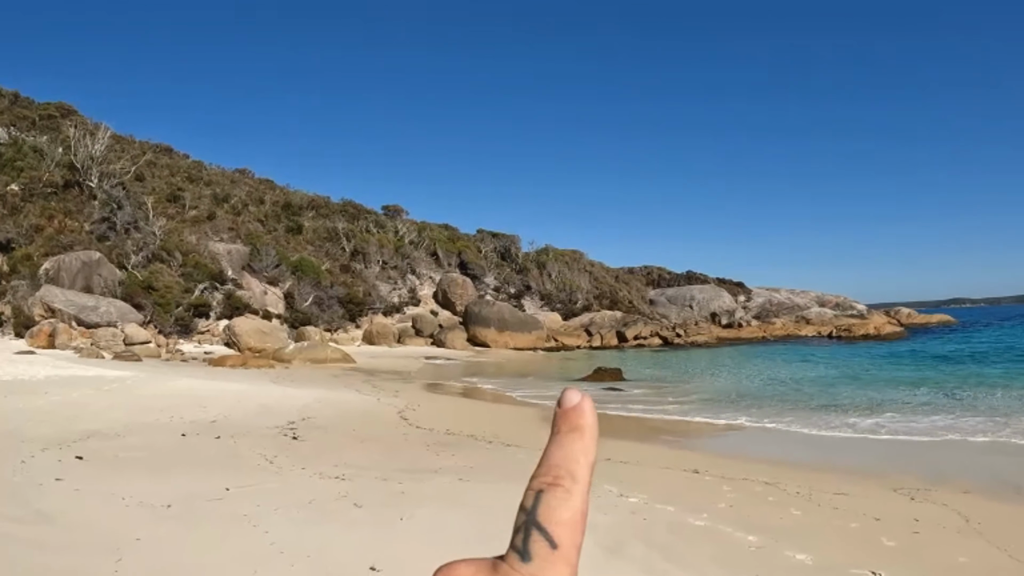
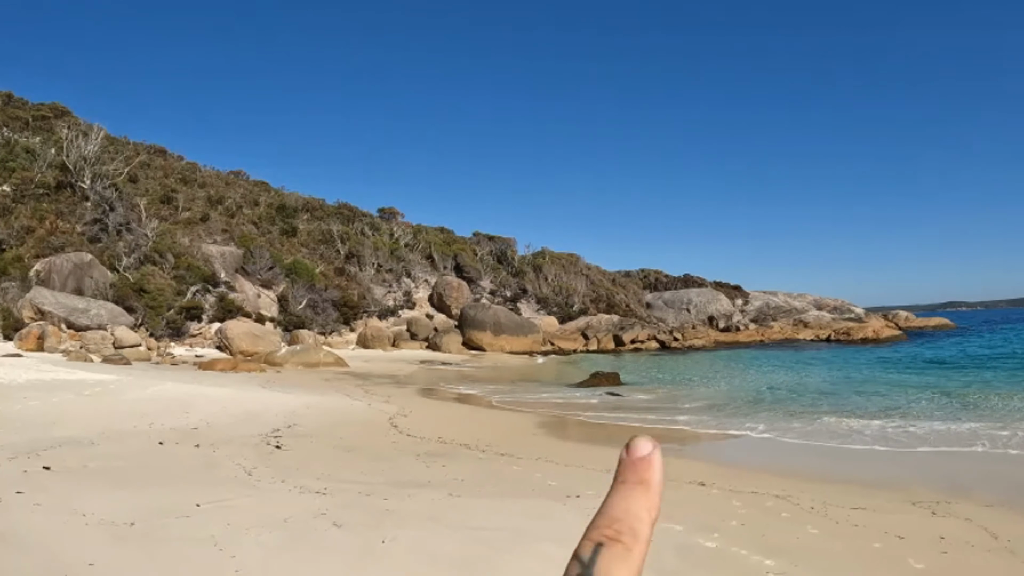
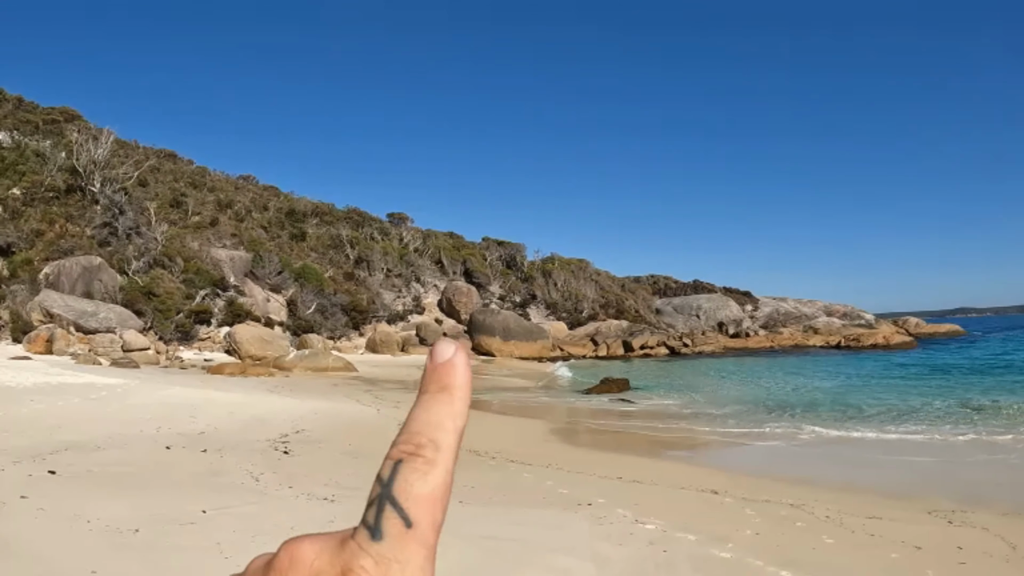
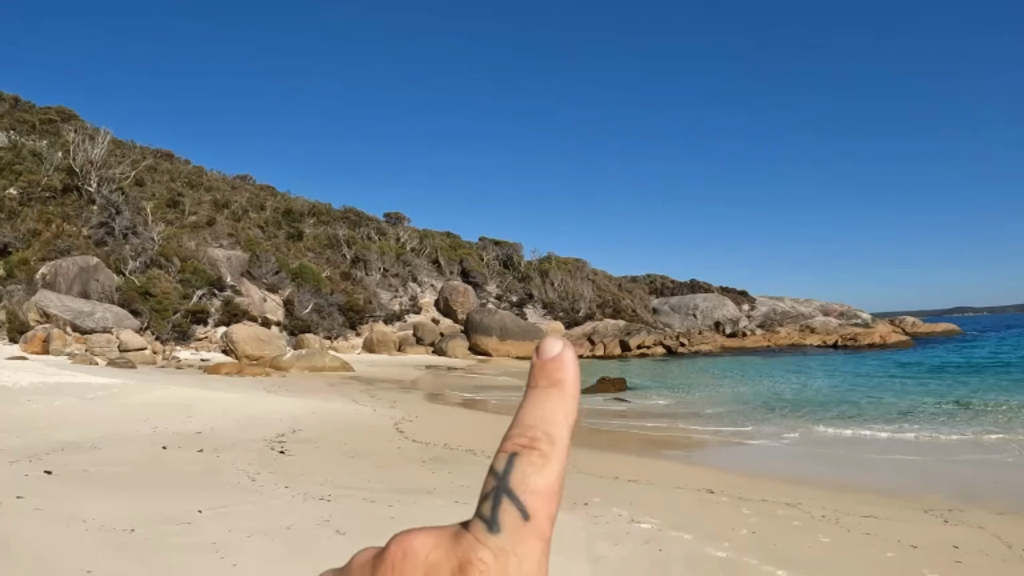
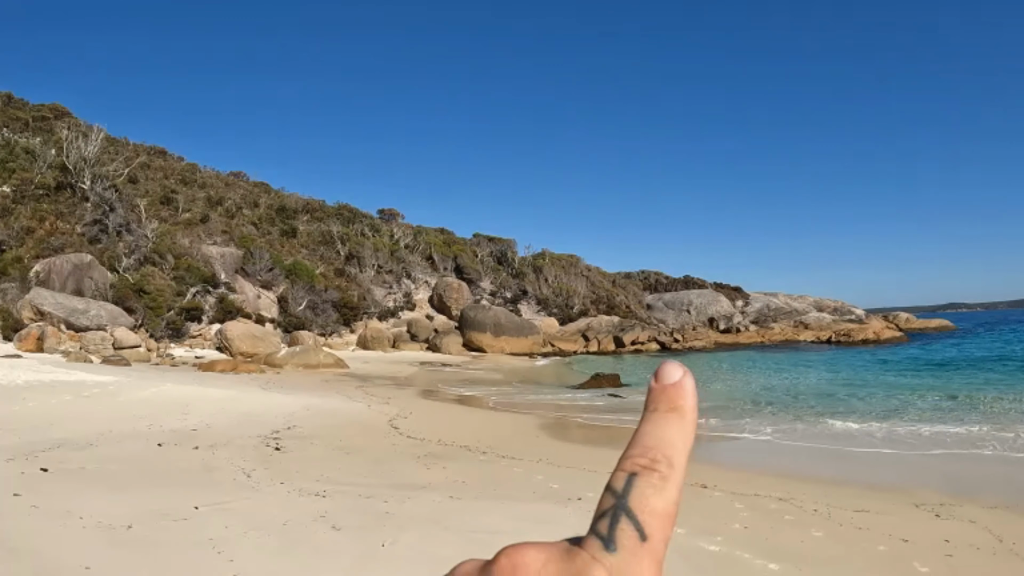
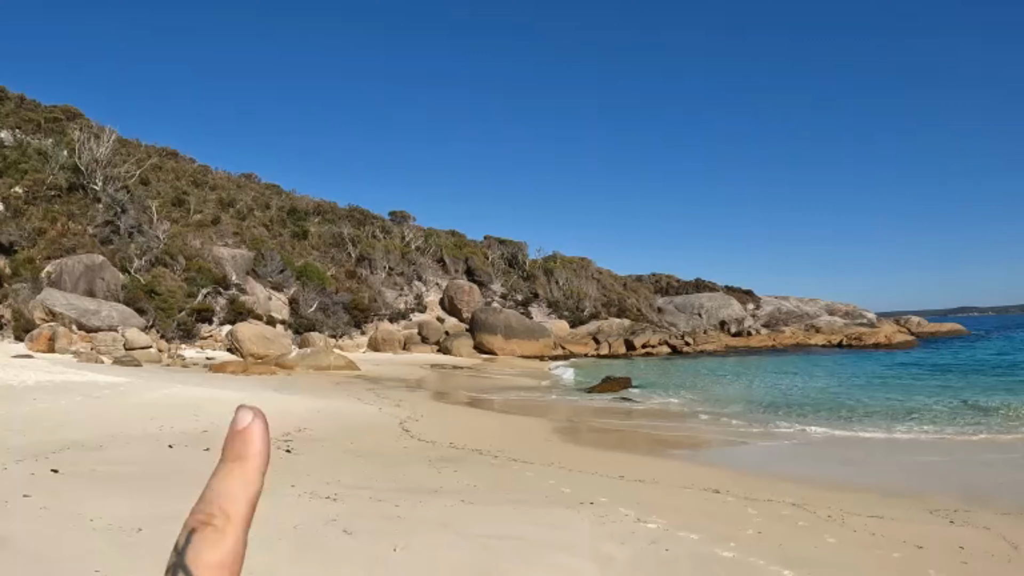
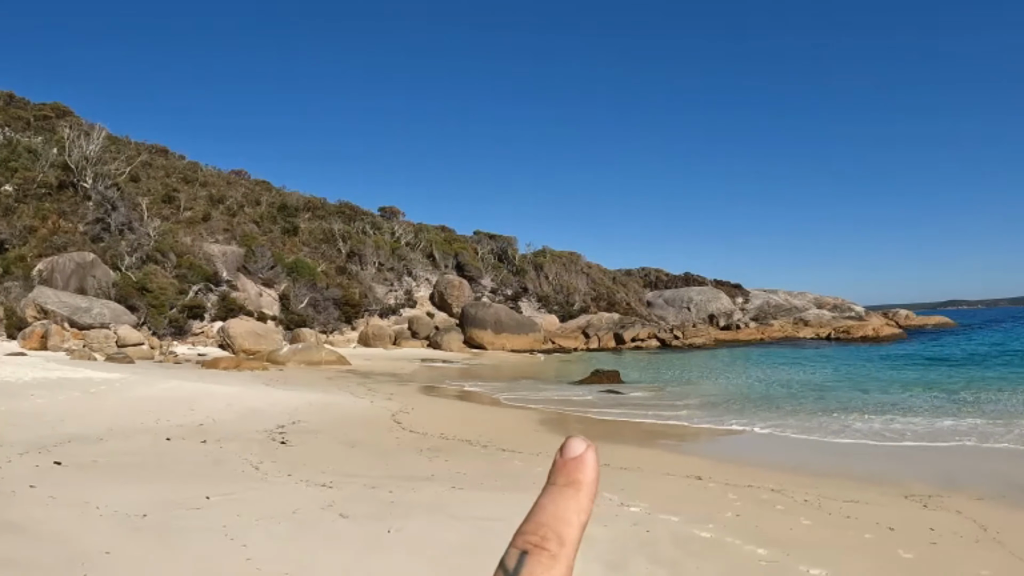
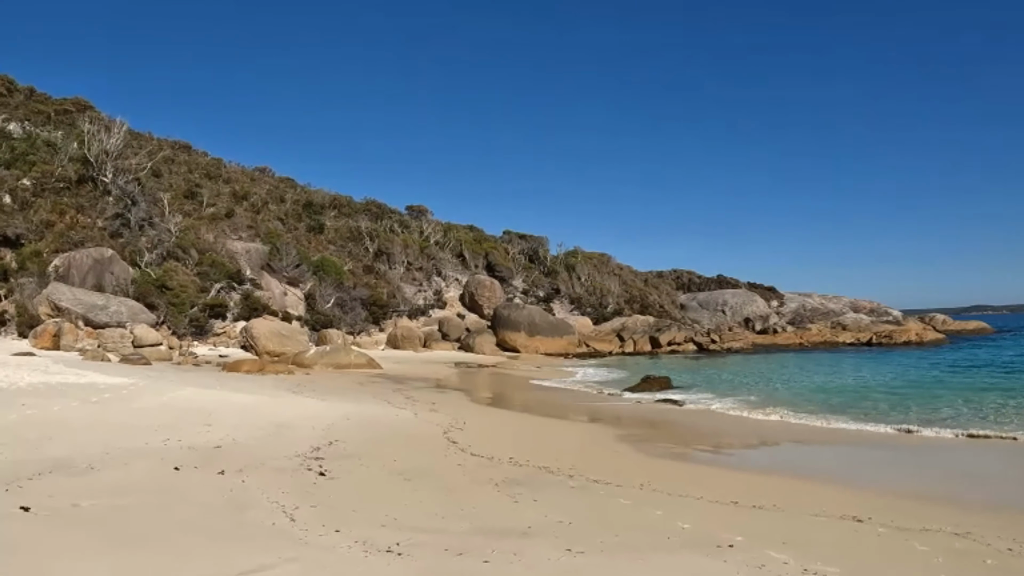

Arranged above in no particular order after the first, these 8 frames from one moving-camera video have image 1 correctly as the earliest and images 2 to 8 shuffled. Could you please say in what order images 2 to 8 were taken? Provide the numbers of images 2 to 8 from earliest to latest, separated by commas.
7, 2, 5, 4, 3, 6, 8
